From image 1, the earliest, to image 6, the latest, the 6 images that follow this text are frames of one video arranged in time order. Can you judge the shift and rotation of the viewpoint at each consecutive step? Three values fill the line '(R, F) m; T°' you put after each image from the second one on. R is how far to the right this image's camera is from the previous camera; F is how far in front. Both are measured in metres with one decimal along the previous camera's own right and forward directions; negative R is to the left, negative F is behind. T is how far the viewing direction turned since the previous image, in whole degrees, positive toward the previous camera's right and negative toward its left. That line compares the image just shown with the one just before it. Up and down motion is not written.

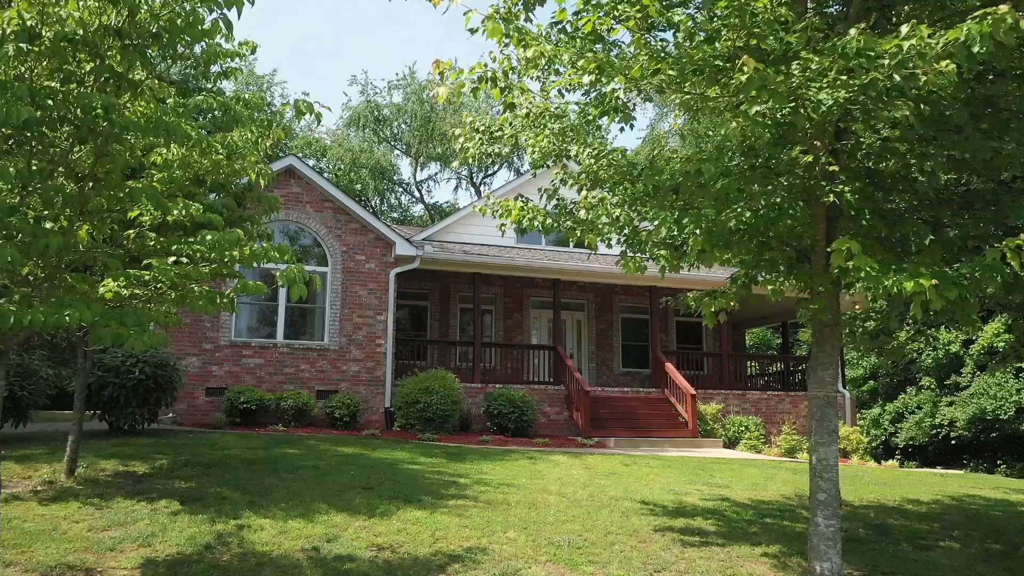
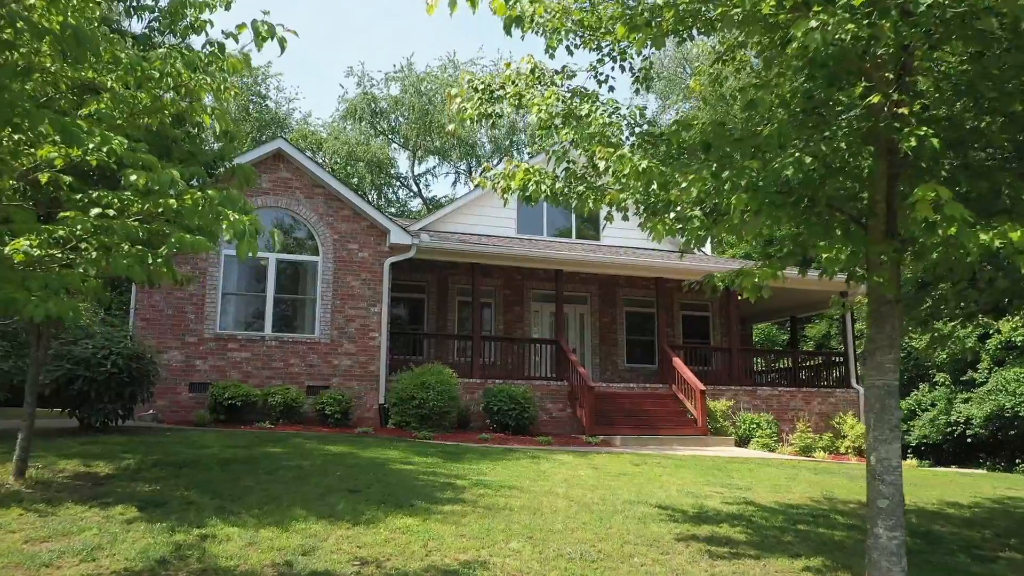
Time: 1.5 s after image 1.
(0.0, +0.9) m; 0°
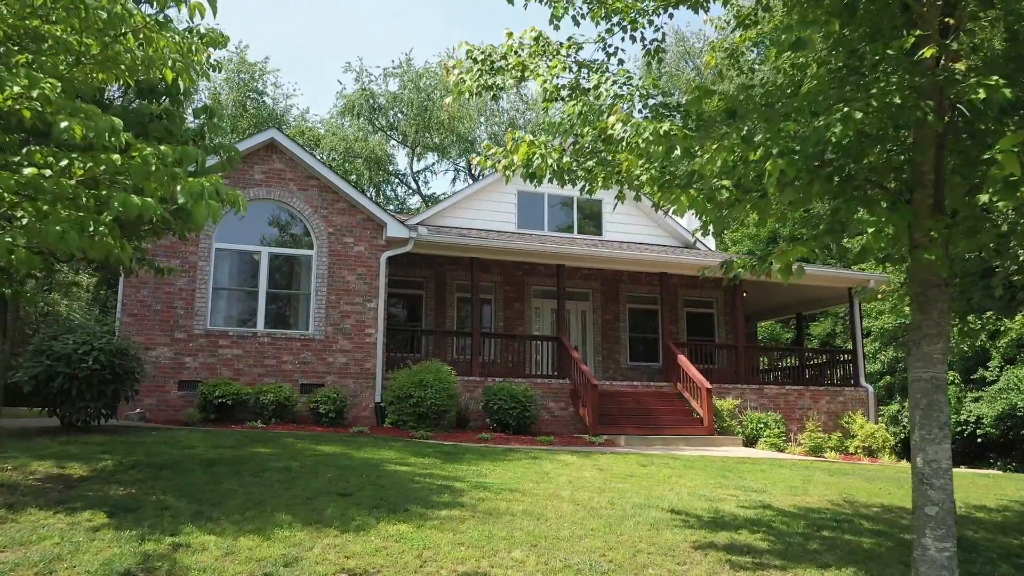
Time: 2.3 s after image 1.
(0.0, +0.5) m; 0°
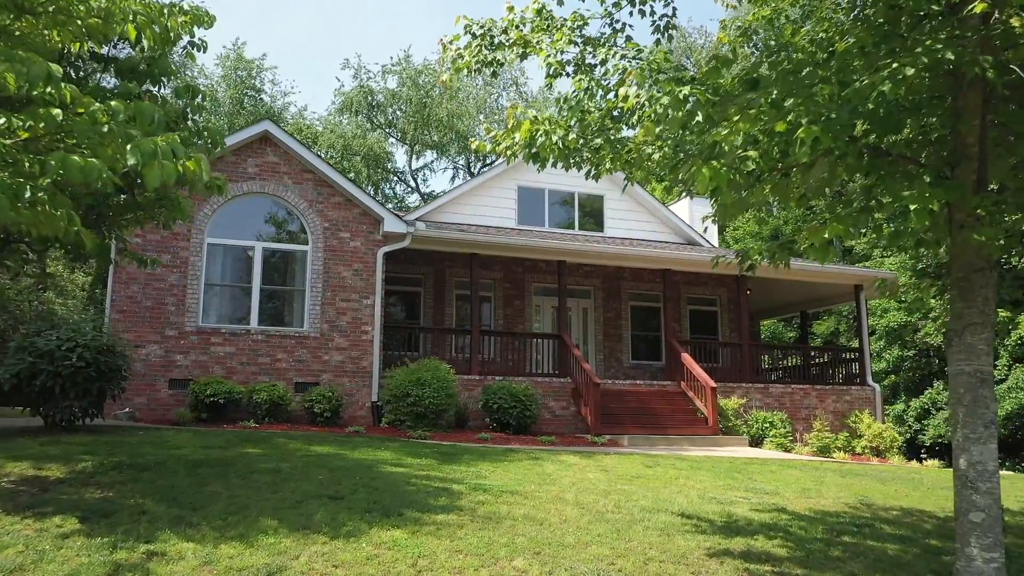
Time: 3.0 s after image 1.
(0.0, +0.4) m; 0°
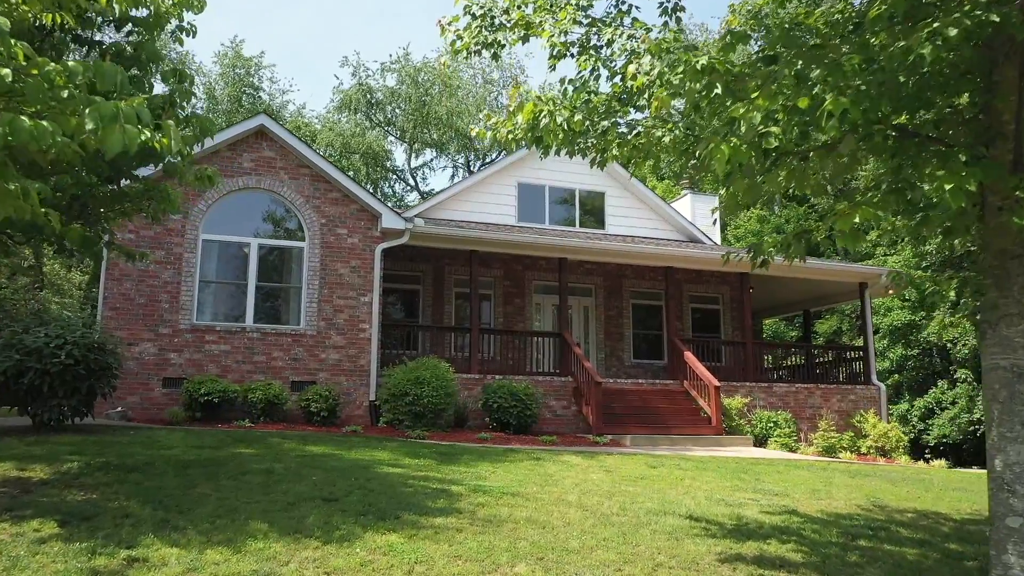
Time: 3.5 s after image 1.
(0.0, +0.3) m; 0°
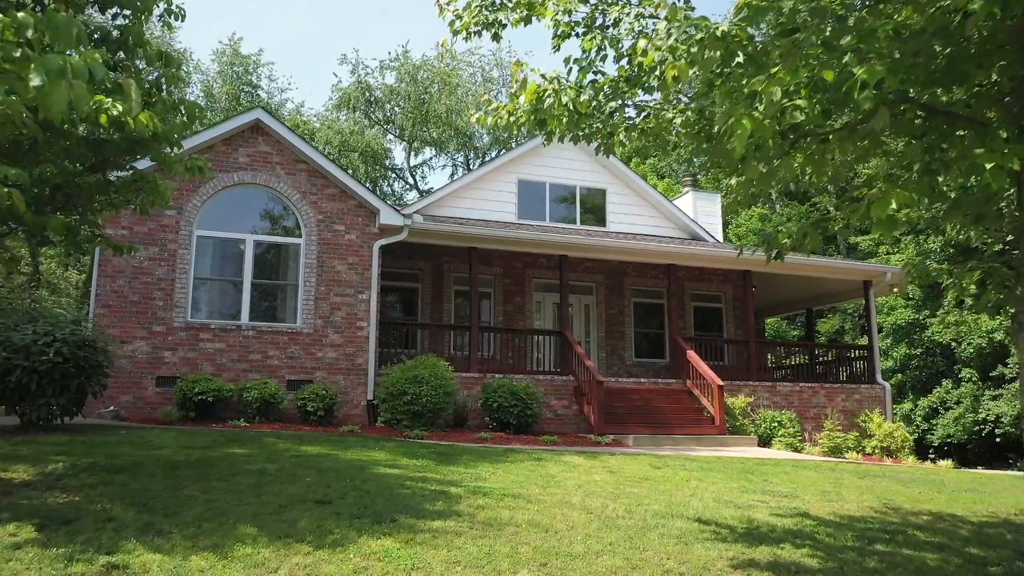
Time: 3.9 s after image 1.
(0.0, +0.3) m; 0°
